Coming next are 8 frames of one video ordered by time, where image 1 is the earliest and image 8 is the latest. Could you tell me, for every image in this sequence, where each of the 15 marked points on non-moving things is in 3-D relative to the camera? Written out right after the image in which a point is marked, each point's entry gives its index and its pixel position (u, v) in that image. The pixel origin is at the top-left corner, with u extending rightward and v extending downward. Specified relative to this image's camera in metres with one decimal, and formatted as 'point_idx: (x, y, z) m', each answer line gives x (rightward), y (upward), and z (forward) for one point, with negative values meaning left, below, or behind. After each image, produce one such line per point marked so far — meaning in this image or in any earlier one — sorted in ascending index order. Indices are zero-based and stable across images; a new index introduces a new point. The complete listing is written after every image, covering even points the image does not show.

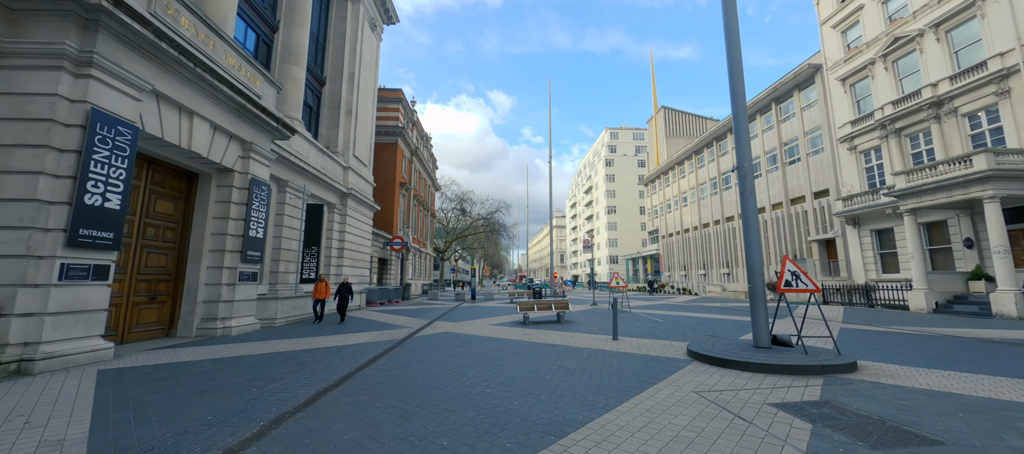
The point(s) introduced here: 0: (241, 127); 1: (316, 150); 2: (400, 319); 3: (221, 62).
0: (-7.5, +2.8, +10.4) m
1: (-8.5, +3.3, +16.7) m
2: (-4.4, -3.7, +15.1) m
3: (-7.4, +4.1, +9.4) m
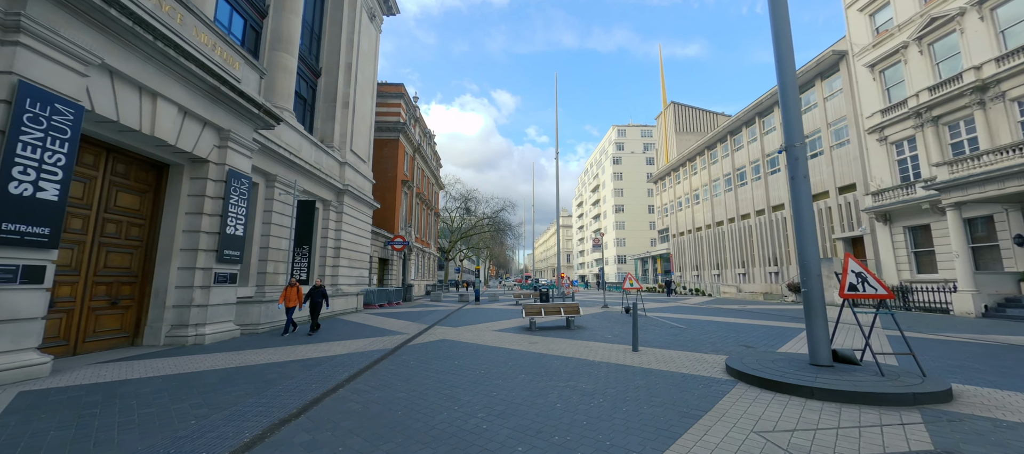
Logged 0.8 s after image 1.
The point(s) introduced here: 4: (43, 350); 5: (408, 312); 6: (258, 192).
0: (-7.4, +2.9, +9.4) m
1: (-8.3, +3.4, +15.7) m
2: (-4.3, -3.6, +14.0) m
3: (-7.3, +4.2, +8.4) m
4: (-8.6, -2.2, +6.7) m
5: (-5.1, -4.1, +18.6) m
6: (-8.5, +1.1, +12.8) m
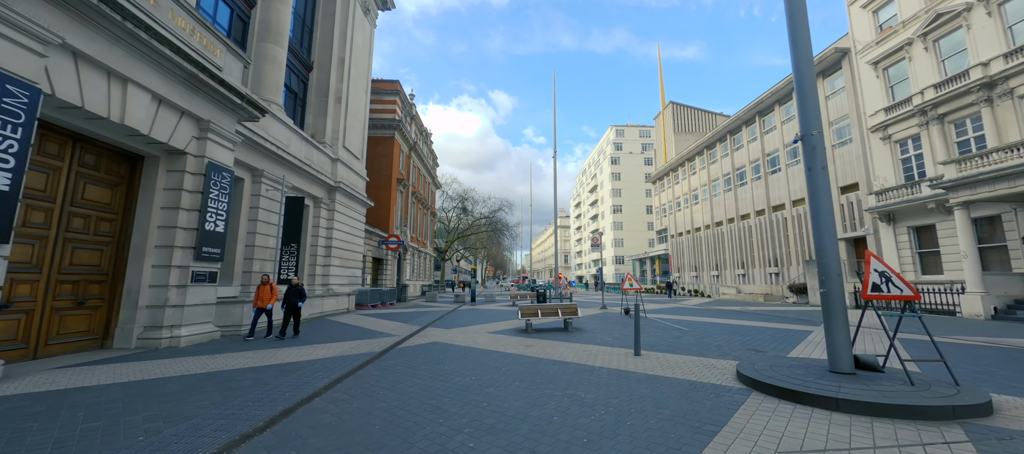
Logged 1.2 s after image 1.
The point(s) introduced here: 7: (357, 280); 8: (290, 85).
0: (-7.5, +3.0, +8.9) m
1: (-8.4, +3.5, +15.2) m
2: (-4.4, -3.5, +13.5) m
3: (-7.4, +4.3, +7.9) m
4: (-8.7, -2.1, +6.2) m
5: (-5.2, -4.1, +18.1) m
6: (-8.6, +1.2, +12.3) m
7: (-8.0, -2.7, +19.5) m
8: (-9.6, +6.0, +16.4) m
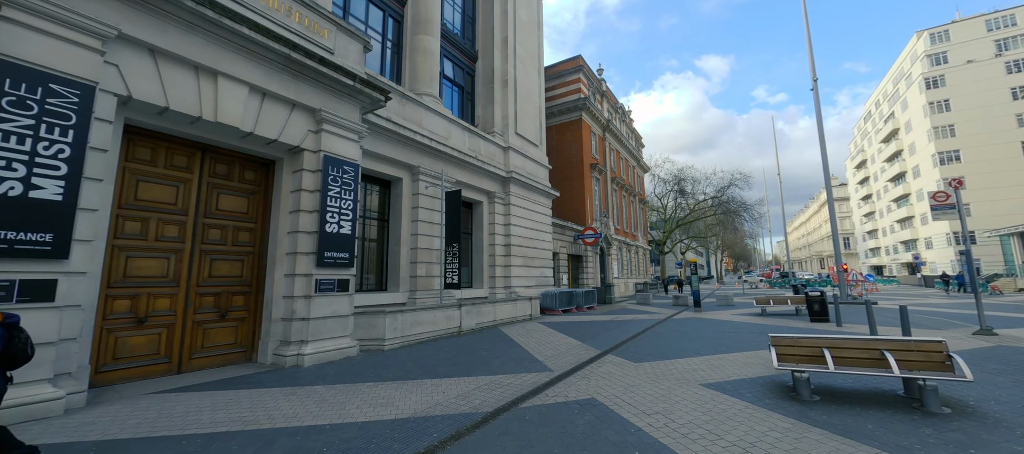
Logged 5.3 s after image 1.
0: (-4.4, +2.9, +8.0) m
1: (-1.8, +3.6, +13.8) m
2: (+1.3, -3.1, +10.1) m
3: (-4.9, +4.2, +7.1) m
4: (-6.3, -2.3, +6.3) m
5: (+3.1, -3.6, +14.4) m
6: (-3.3, +1.2, +11.5) m
7: (+1.5, -2.4, +17.1) m
8: (-2.4, +6.0, +15.5) m
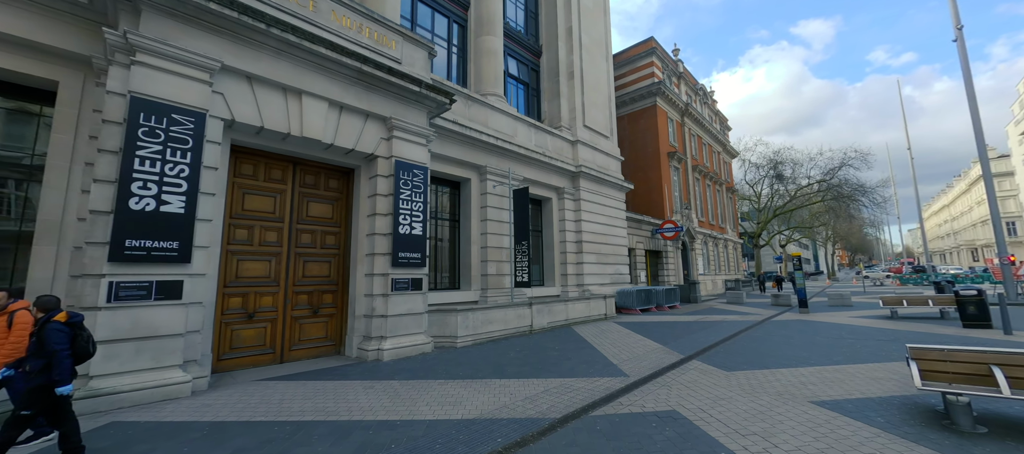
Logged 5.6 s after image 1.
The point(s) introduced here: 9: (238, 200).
0: (-3.0, +2.8, +8.5) m
1: (+0.5, +3.7, +13.7) m
2: (+3.2, -3.0, +9.5) m
3: (-3.8, +4.1, +7.7) m
4: (-5.1, -2.5, +7.2) m
5: (+5.8, -3.3, +13.3) m
6: (-1.3, +1.2, +11.7) m
7: (+4.6, -2.2, +16.2) m
8: (+0.3, +6.1, +15.5) m
9: (-5.3, +0.5, +7.3) m
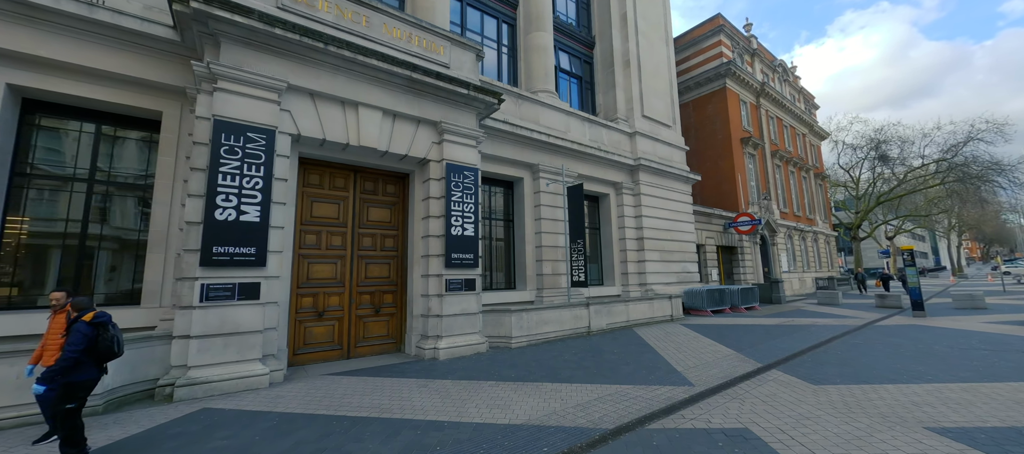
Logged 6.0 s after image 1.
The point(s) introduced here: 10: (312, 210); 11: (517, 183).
0: (-2.0, +2.8, +8.7) m
1: (+2.4, +3.7, +13.3) m
2: (+4.5, -2.8, +8.7) m
3: (-2.9, +4.0, +8.1) m
4: (-4.1, -2.6, +7.8) m
5: (+7.7, -3.1, +12.0) m
6: (+0.3, +1.2, +11.6) m
7: (+7.0, -2.0, +15.1) m
8: (+2.3, +6.2, +15.1) m
9: (-4.3, +0.4, +8.0) m
10: (-4.2, +0.4, +8.0) m
11: (+0.2, +1.4, +11.8) m
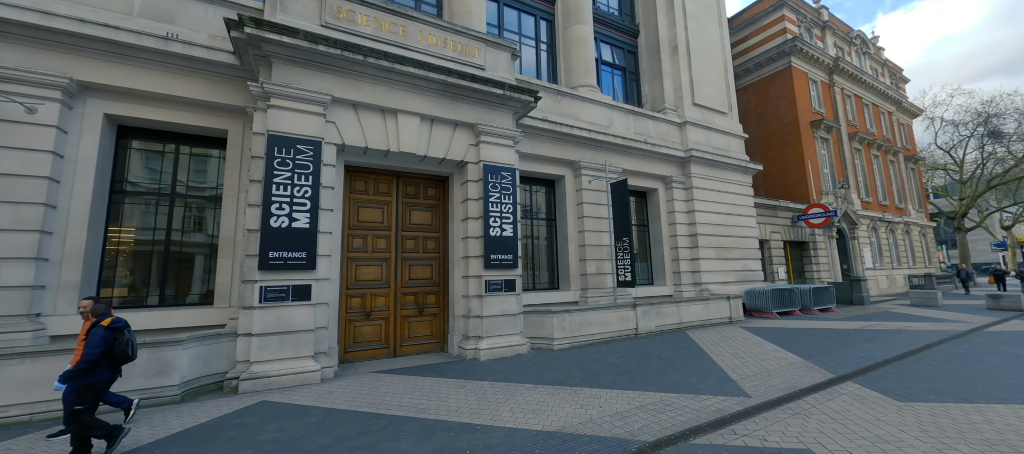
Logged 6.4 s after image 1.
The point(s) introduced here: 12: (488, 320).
0: (-1.2, +2.7, +8.8) m
1: (+3.8, +3.8, +12.7) m
2: (+5.4, -2.7, +7.9) m
3: (-2.2, +4.0, +8.3) m
4: (-3.2, -2.7, +8.2) m
5: (+9.0, -2.9, +10.8) m
6: (+1.6, +1.3, +11.3) m
7: (+8.7, -1.8, +13.9) m
8: (+3.9, +6.3, +14.5) m
9: (-3.5, +0.3, +8.4) m
10: (-3.4, +0.3, +8.4) m
11: (+1.4, +1.4, +11.6) m
12: (-0.5, -2.0, +8.3) m
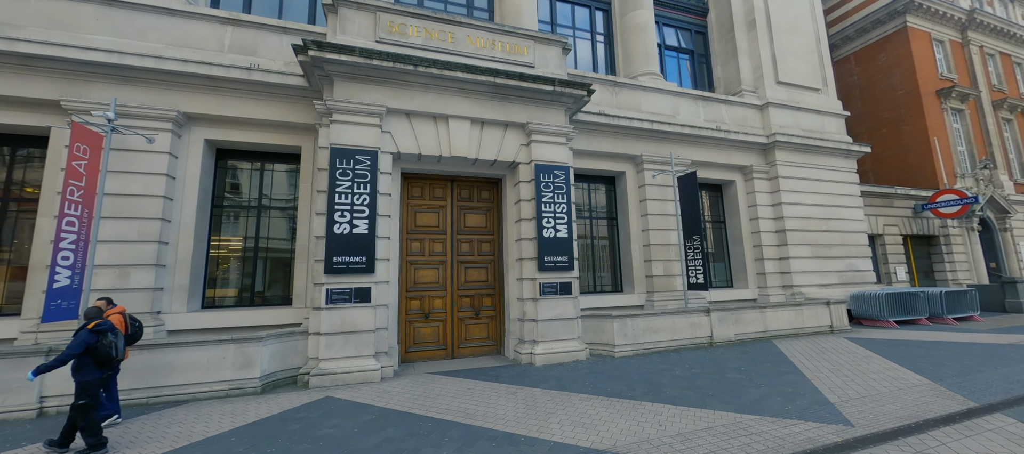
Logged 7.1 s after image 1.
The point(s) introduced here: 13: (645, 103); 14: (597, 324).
0: (0.0, +2.7, +8.7) m
1: (+5.6, +3.9, +11.6) m
2: (+6.4, -2.6, +6.6) m
3: (-1.1, +3.9, +8.4) m
4: (-2.0, -2.8, +8.4) m
5: (+10.5, -2.6, +8.7) m
6: (+3.2, +1.3, +10.7) m
7: (+10.8, -1.6, +11.9) m
8: (+5.9, +6.4, +13.4) m
9: (-2.3, +0.2, +8.7) m
10: (-2.2, +0.2, +8.7) m
11: (+3.1, +1.4, +10.9) m
12: (+0.6, -2.0, +8.0) m
13: (+3.8, +3.6, +11.0) m
14: (+1.9, -2.2, +8.5) m
